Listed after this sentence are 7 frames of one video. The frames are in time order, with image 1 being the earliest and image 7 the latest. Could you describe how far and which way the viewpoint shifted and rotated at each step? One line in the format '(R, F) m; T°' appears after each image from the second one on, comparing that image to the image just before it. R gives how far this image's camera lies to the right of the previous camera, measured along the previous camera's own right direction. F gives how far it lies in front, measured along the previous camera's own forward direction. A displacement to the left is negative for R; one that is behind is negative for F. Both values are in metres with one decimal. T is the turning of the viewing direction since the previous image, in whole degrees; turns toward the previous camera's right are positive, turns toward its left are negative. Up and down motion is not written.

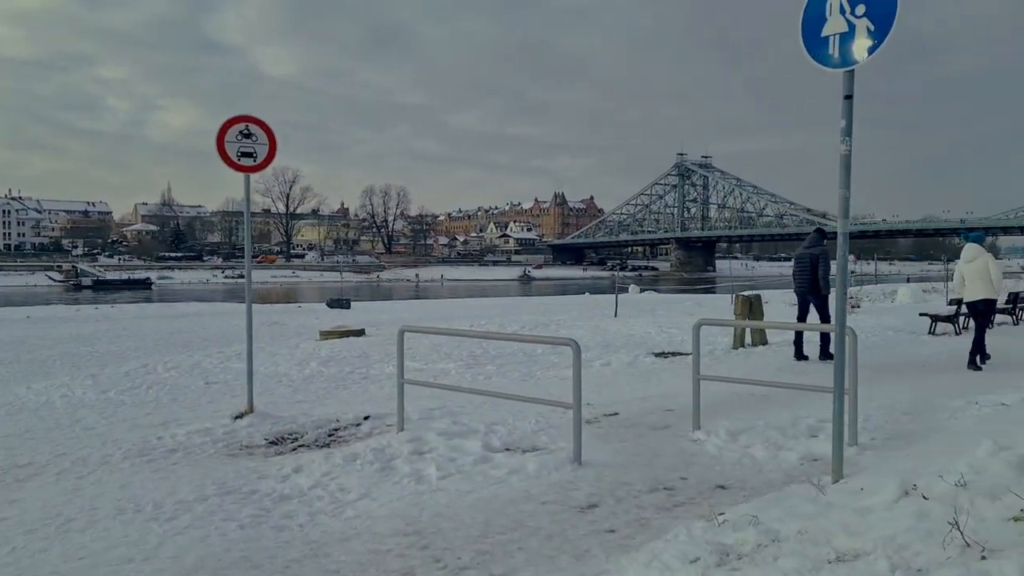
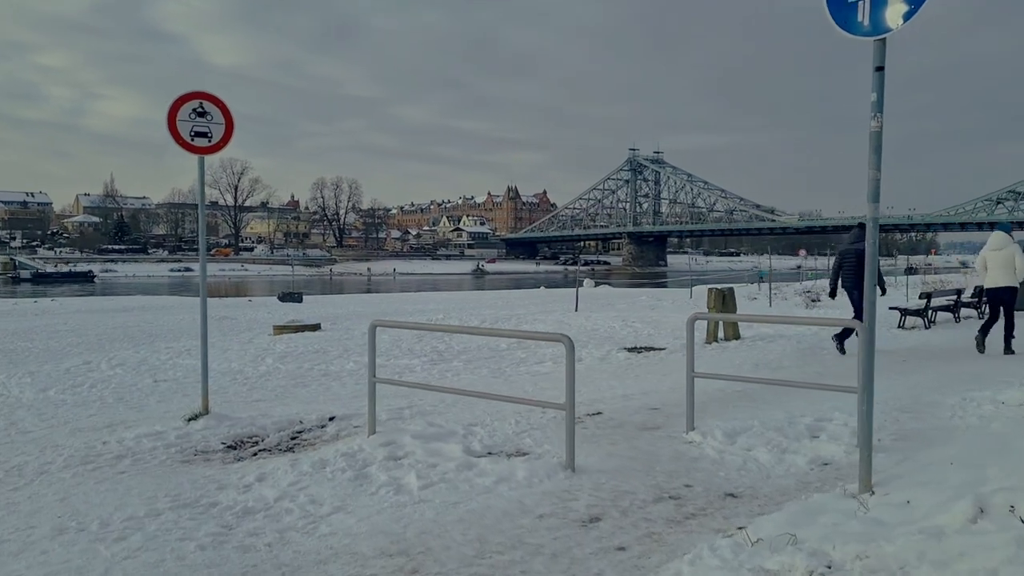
(-0.2, +0.4) m; +3°
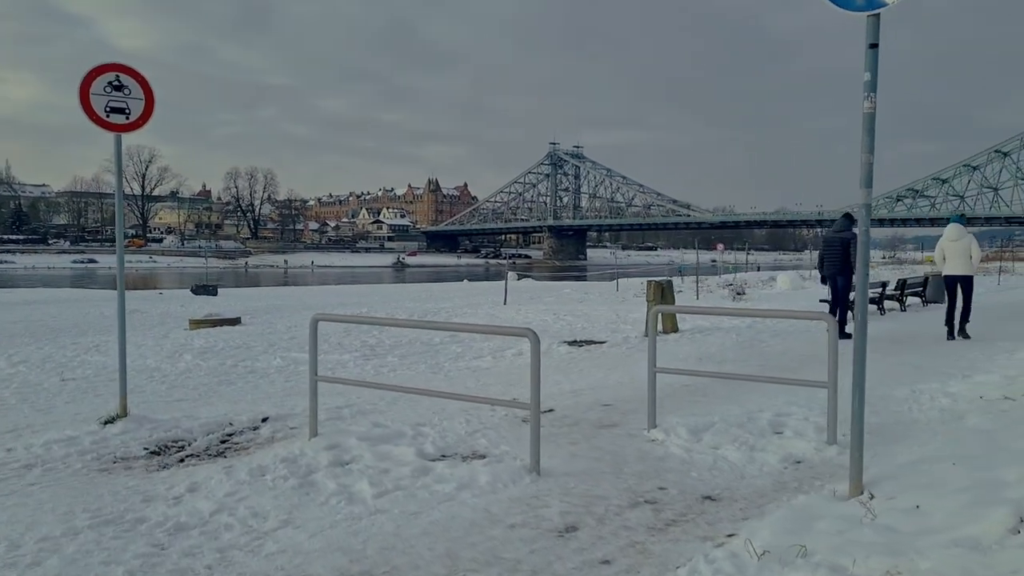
(-0.2, +0.3) m; +5°
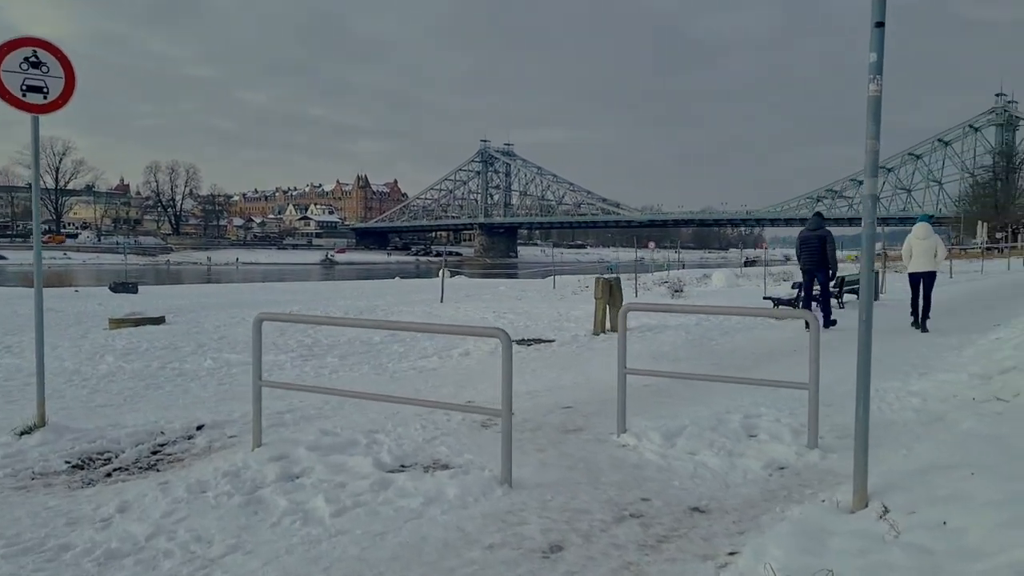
(-0.2, +0.3) m; +5°
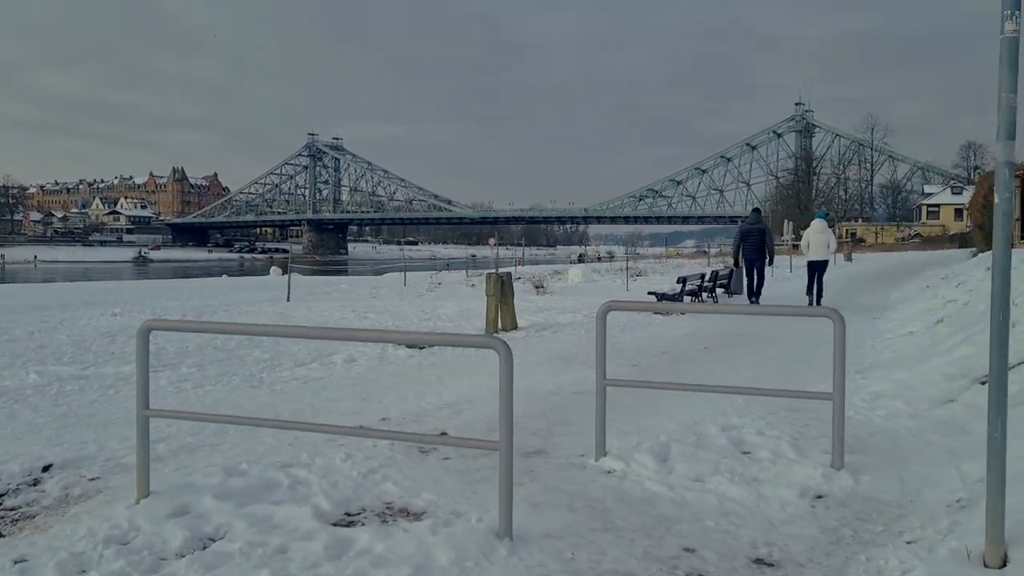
(-0.6, +0.9) m; +11°
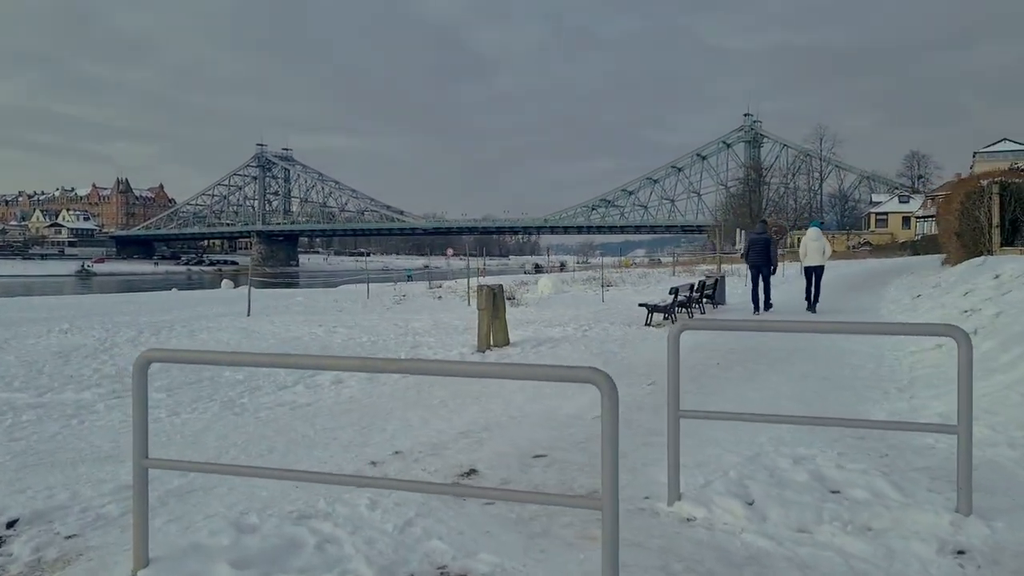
(-0.4, +0.6) m; +3°
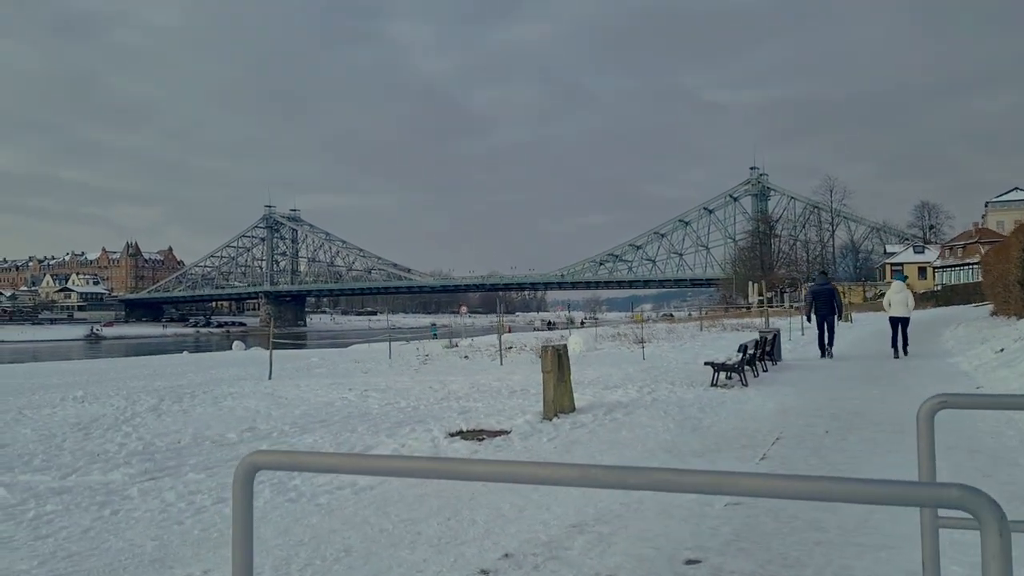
(-0.6, +0.8) m; 0°
